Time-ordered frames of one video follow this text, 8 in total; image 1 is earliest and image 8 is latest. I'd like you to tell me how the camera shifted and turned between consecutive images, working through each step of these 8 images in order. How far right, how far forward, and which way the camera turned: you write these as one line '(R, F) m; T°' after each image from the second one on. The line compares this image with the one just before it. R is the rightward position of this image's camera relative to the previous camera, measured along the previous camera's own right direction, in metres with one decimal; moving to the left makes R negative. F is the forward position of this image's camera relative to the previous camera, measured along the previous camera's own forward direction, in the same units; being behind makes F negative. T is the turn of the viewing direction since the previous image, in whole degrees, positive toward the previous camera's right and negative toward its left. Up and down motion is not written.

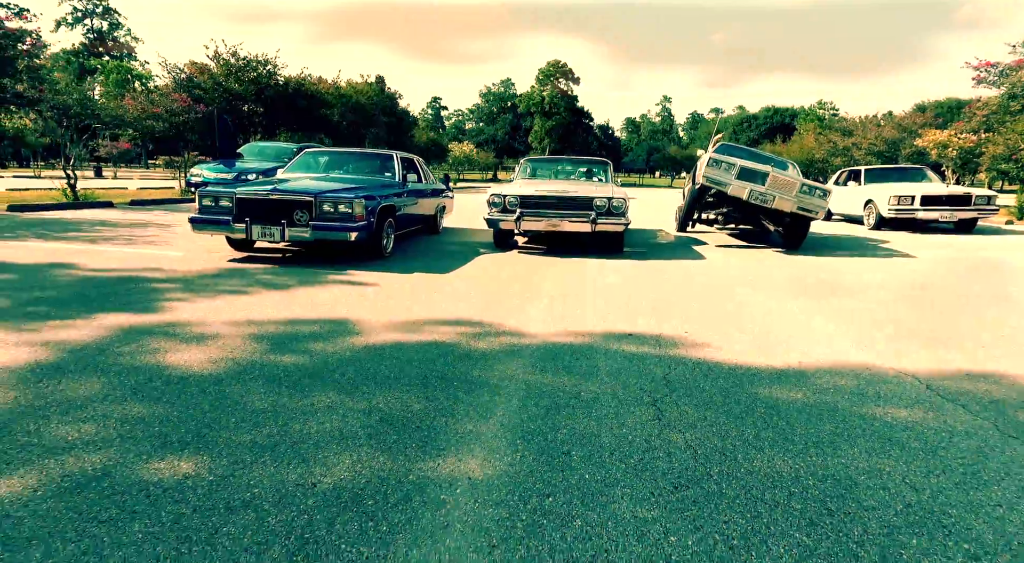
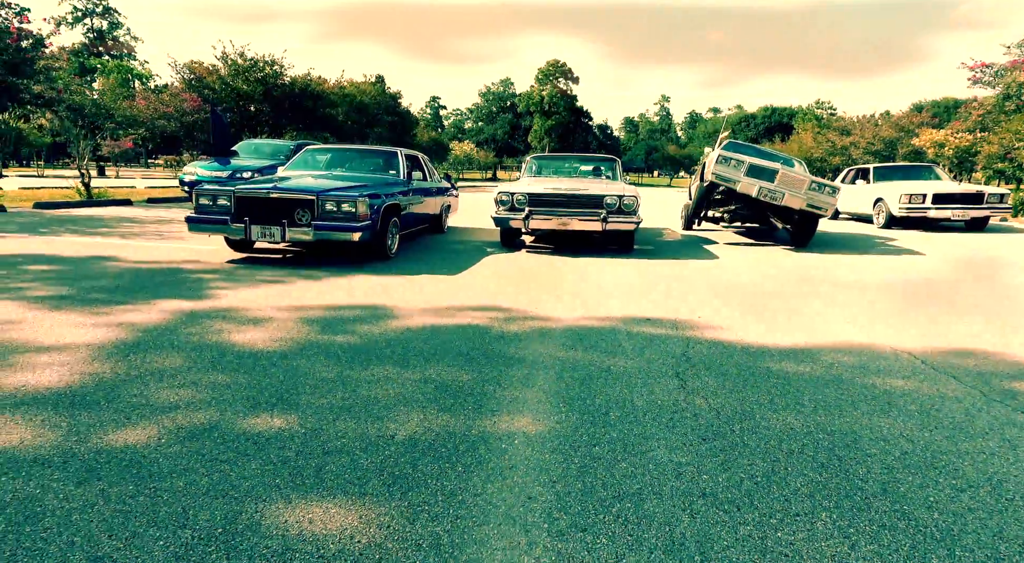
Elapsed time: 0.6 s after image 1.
(-0.2, -0.4) m; 0°
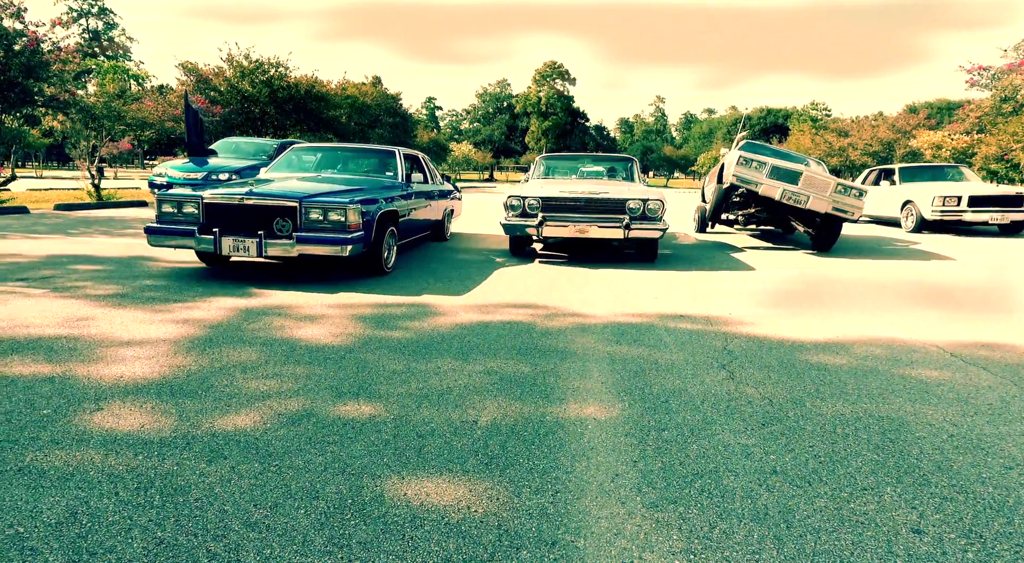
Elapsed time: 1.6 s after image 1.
(-0.4, -0.2) m; 0°
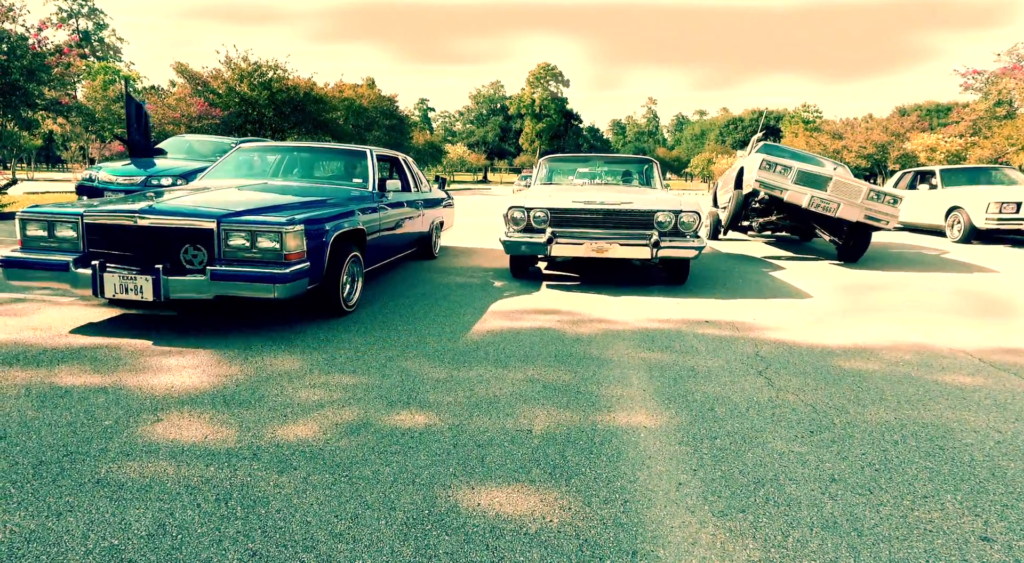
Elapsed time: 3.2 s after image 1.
(-0.3, 0.0) m; +1°
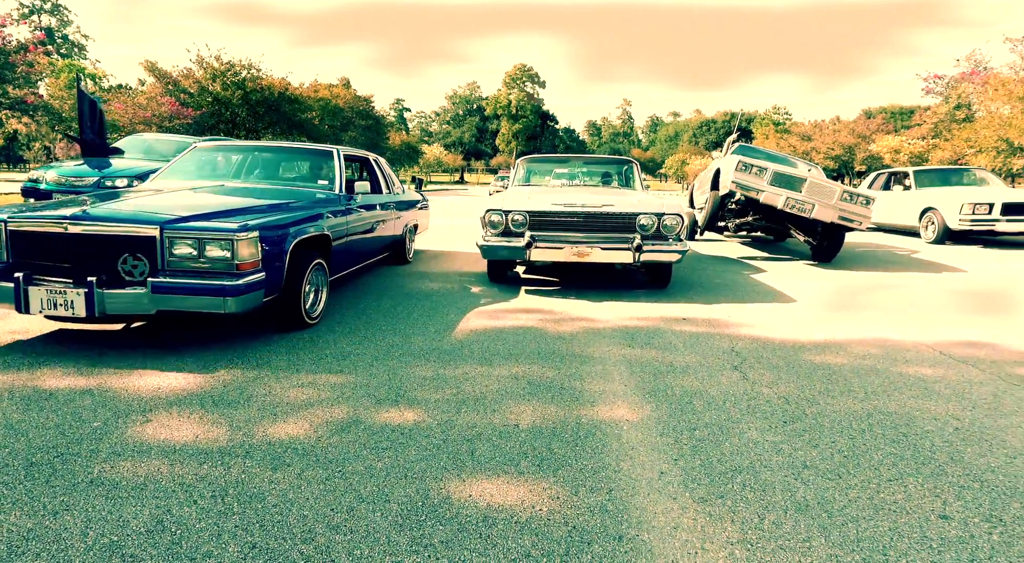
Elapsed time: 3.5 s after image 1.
(0.0, -0.1) m; +2°
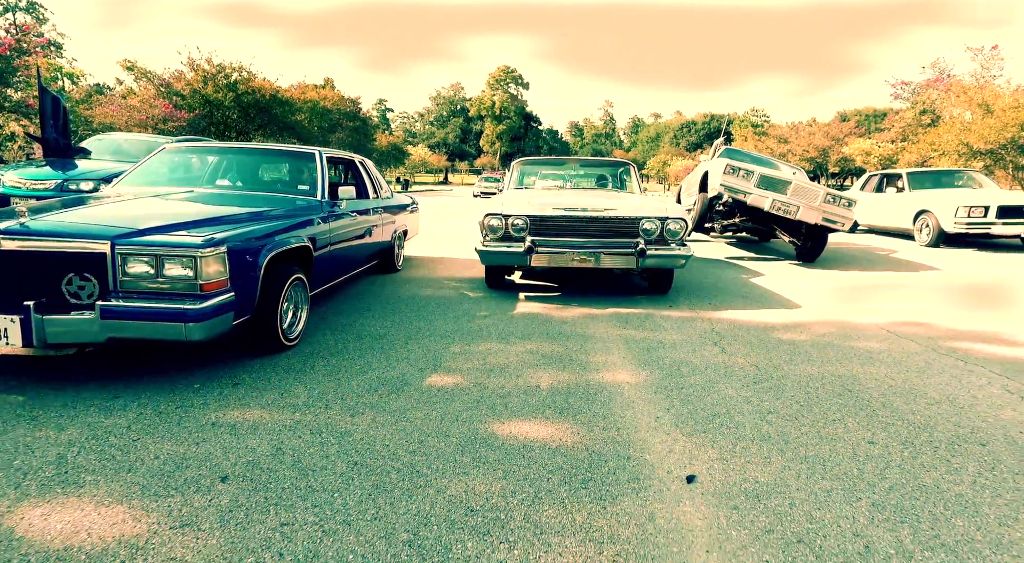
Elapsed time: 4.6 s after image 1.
(-0.2, -0.7) m; +2°
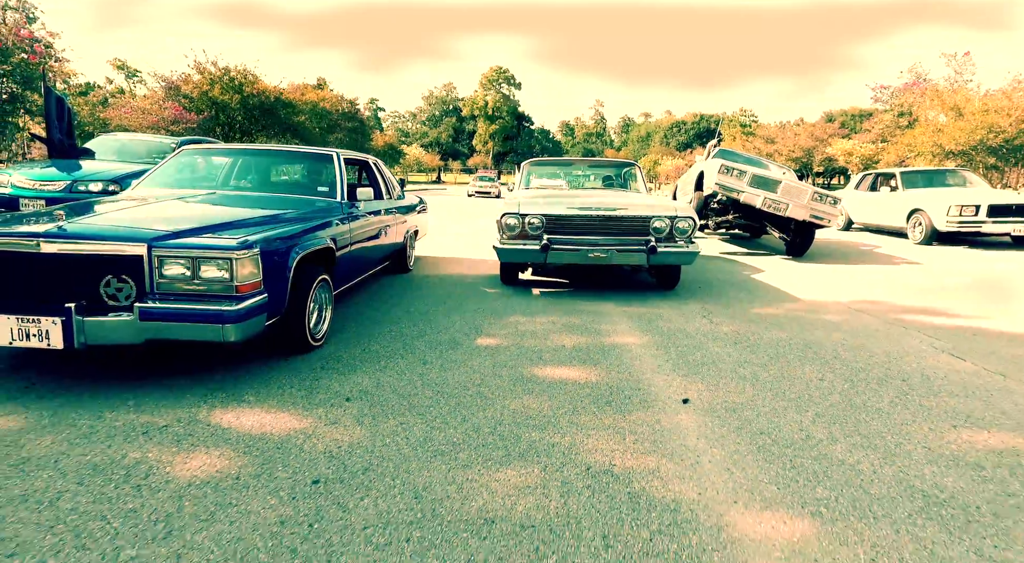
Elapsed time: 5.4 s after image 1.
(-0.3, -1.0) m; +1°
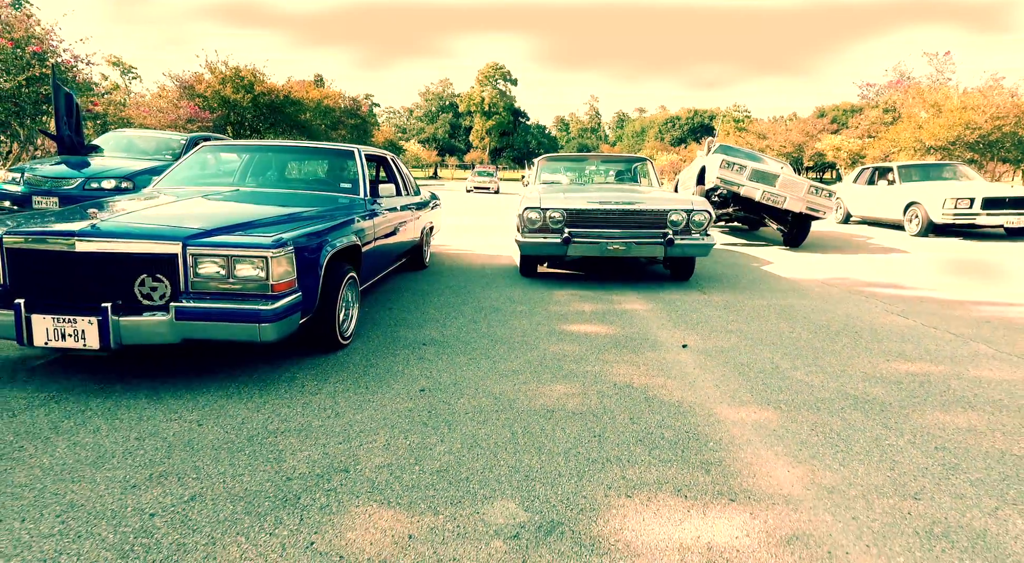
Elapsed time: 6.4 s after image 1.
(-0.3, -1.1) m; 0°
